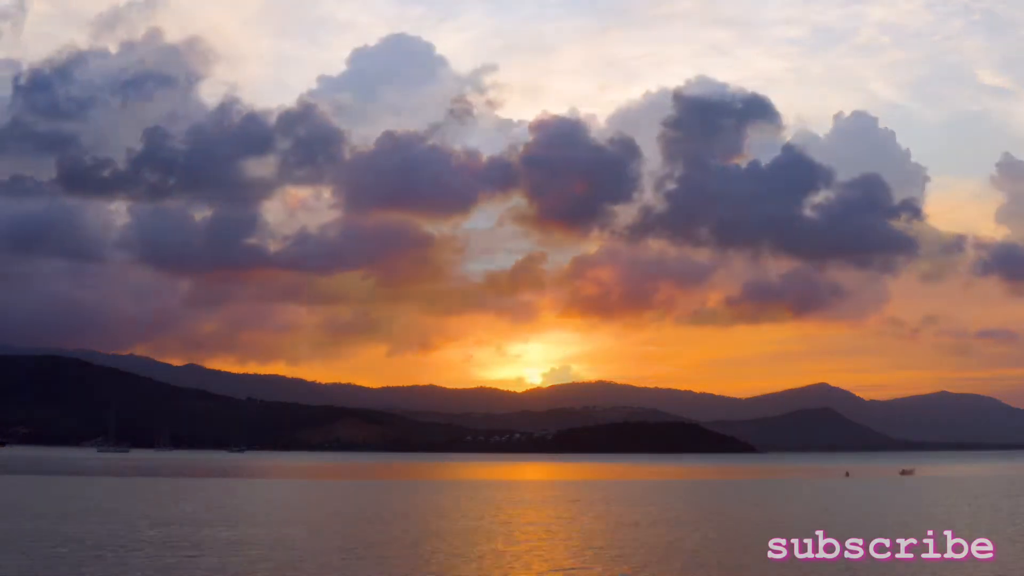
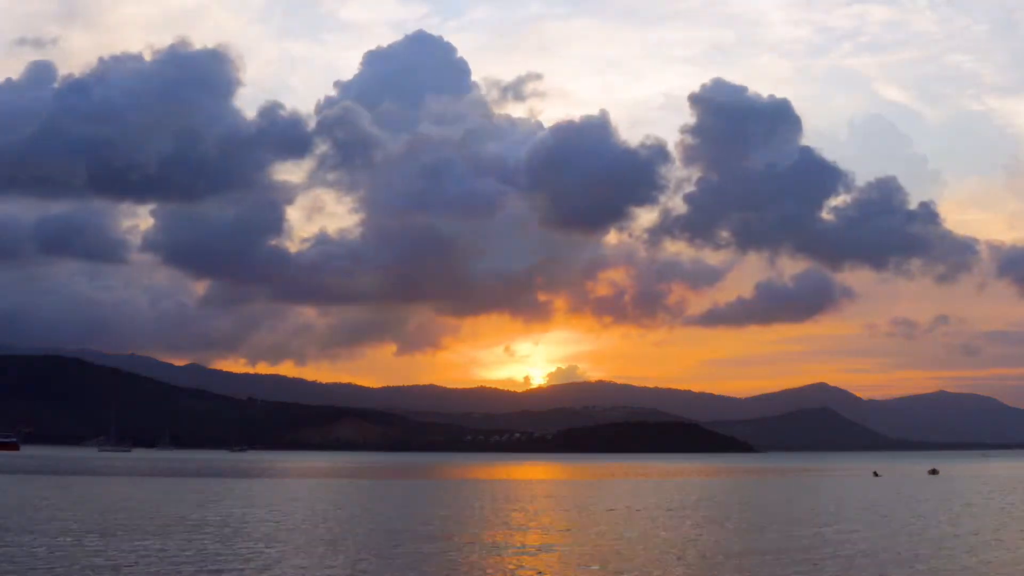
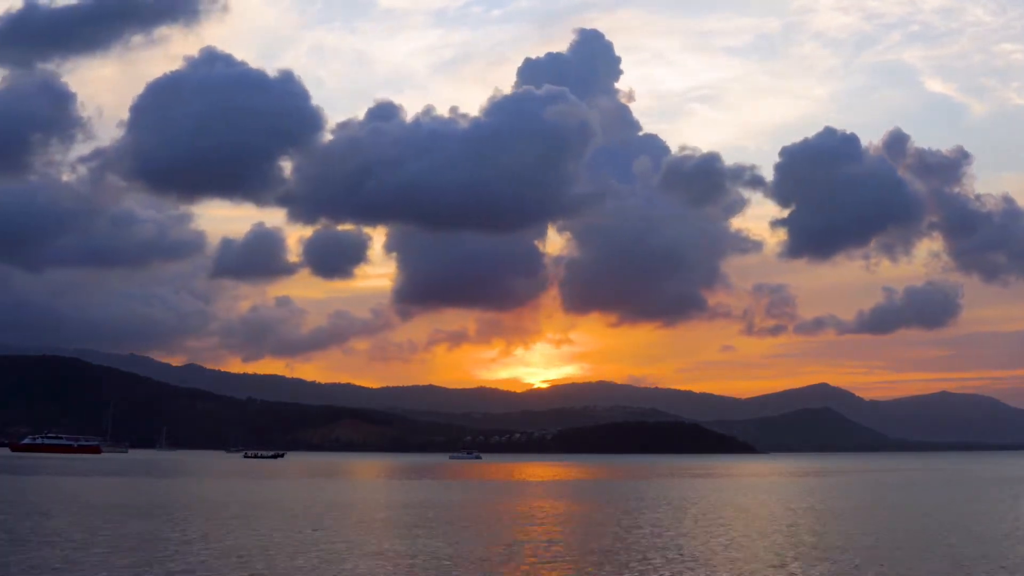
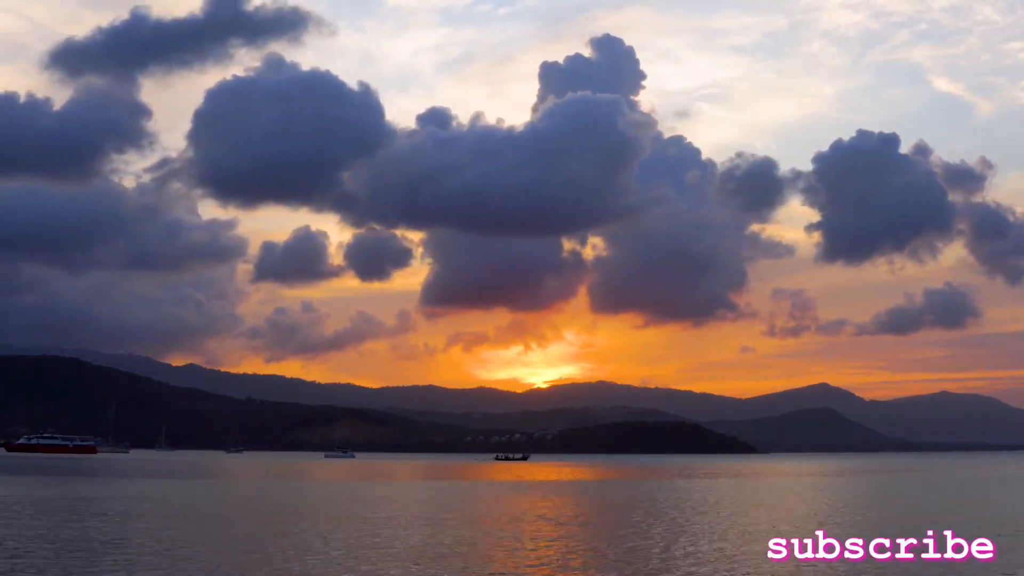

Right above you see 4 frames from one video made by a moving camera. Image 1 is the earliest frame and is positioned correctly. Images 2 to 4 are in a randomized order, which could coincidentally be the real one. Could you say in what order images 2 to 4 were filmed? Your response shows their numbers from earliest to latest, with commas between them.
2, 3, 4
